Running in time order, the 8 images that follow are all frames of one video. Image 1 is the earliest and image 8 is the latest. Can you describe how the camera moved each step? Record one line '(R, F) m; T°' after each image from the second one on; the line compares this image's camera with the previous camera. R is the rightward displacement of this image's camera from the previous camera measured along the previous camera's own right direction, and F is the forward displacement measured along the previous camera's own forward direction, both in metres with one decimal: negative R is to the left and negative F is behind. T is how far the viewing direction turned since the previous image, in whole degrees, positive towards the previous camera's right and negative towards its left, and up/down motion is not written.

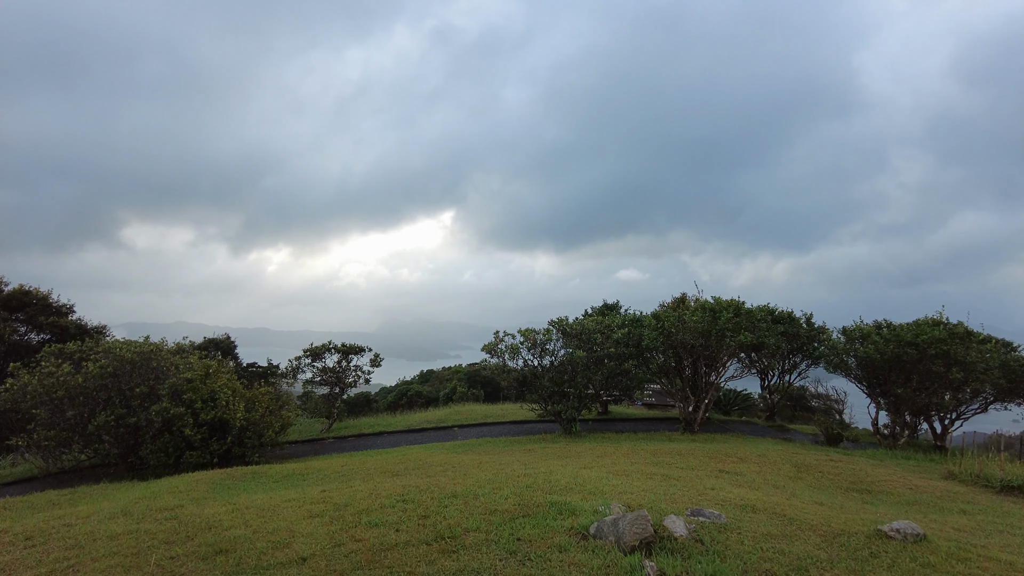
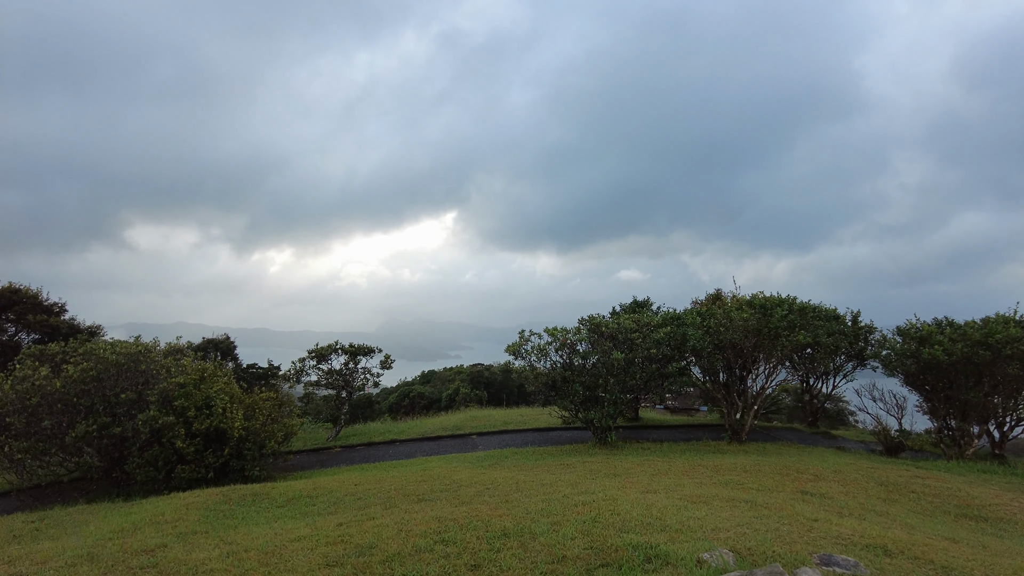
(-0.4, +1.0) m; 0°
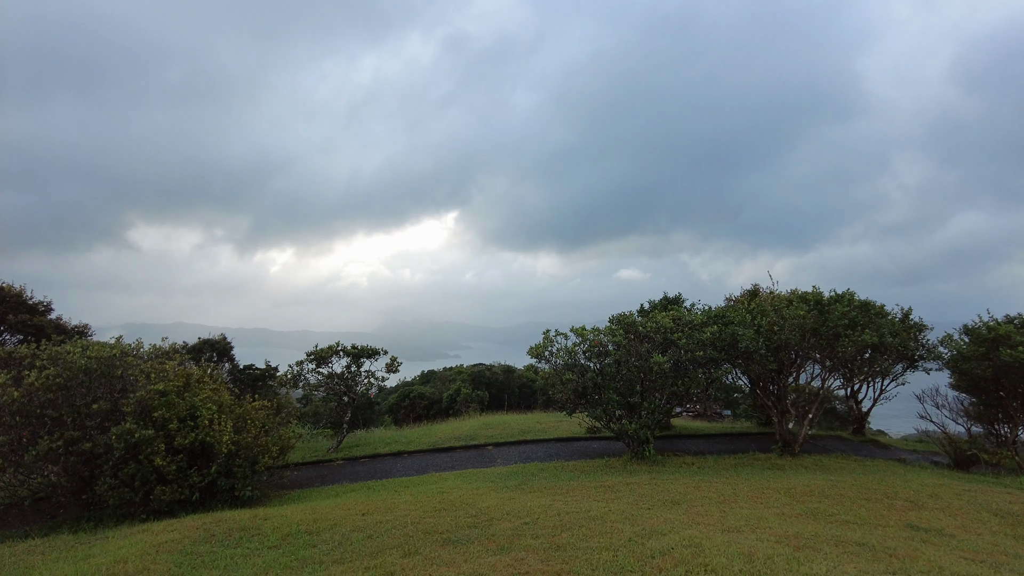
(-0.3, +1.1) m; 0°
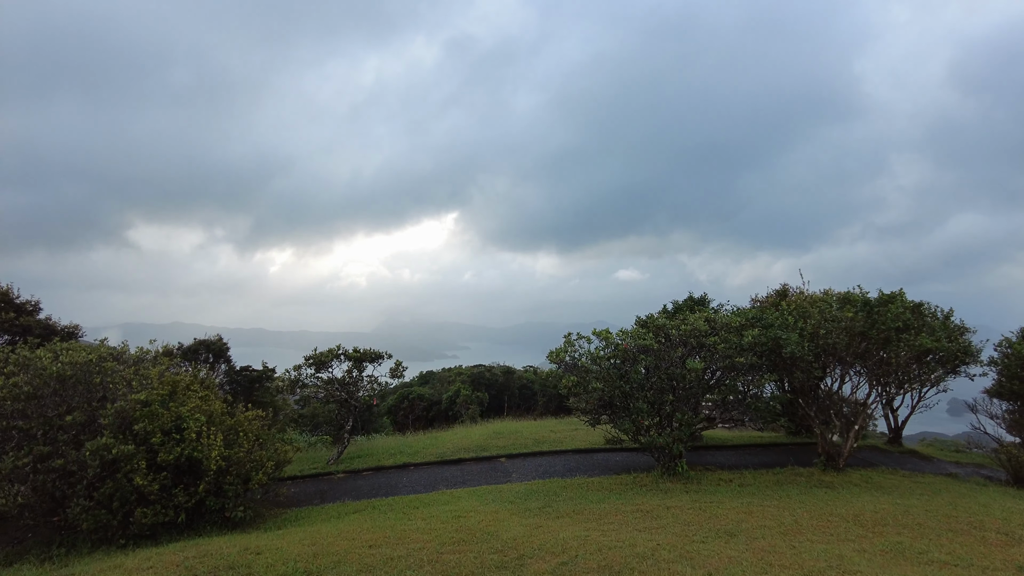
(-0.2, +0.7) m; 0°
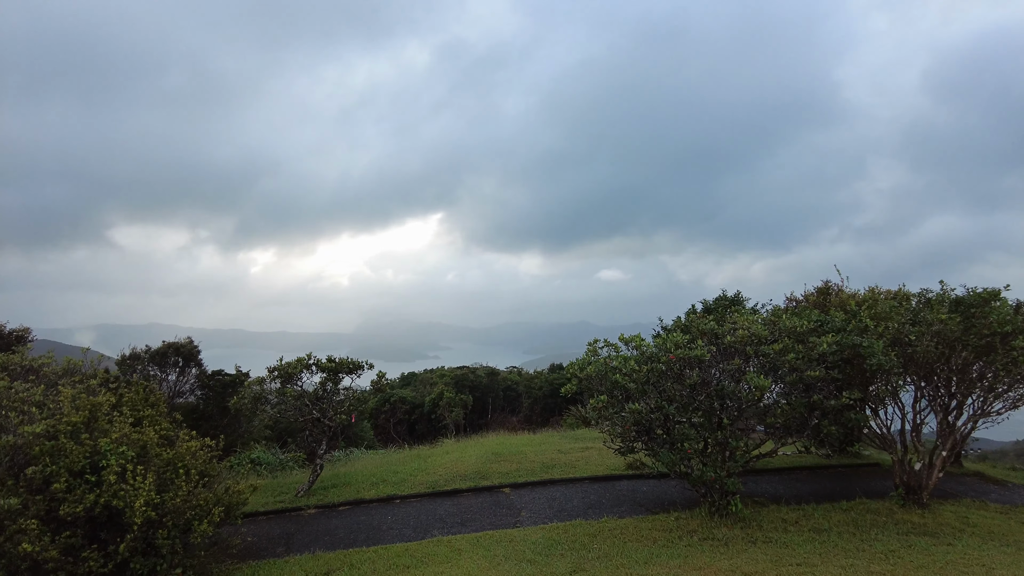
(-0.3, +1.5) m; +2°
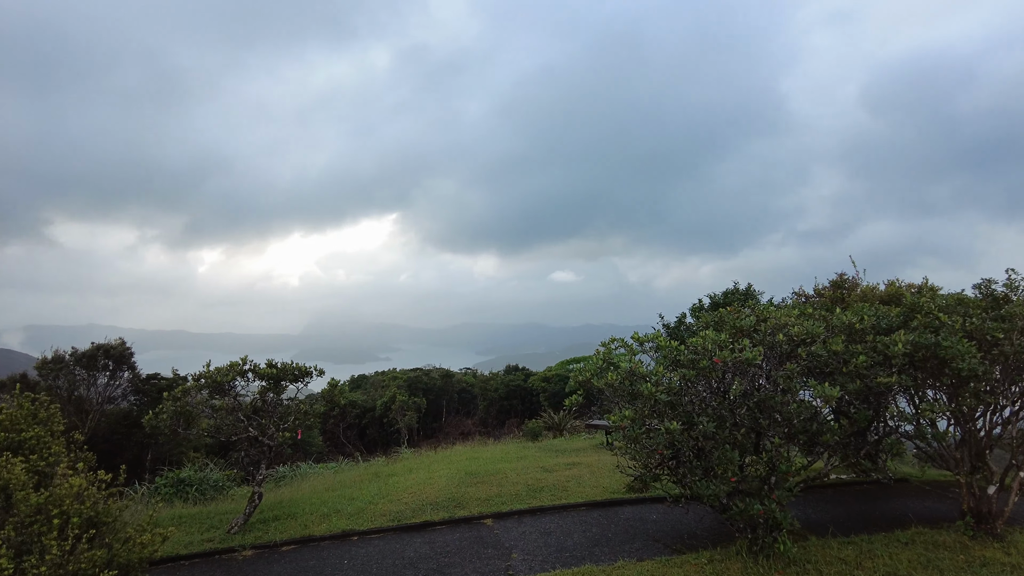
(-0.3, +1.4) m; +4°
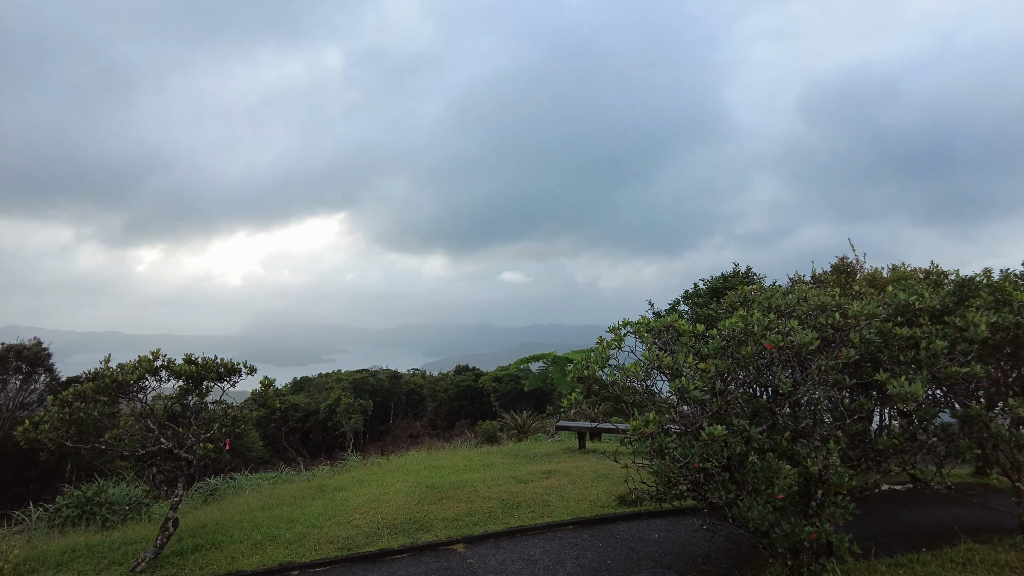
(-0.2, +1.1) m; +5°
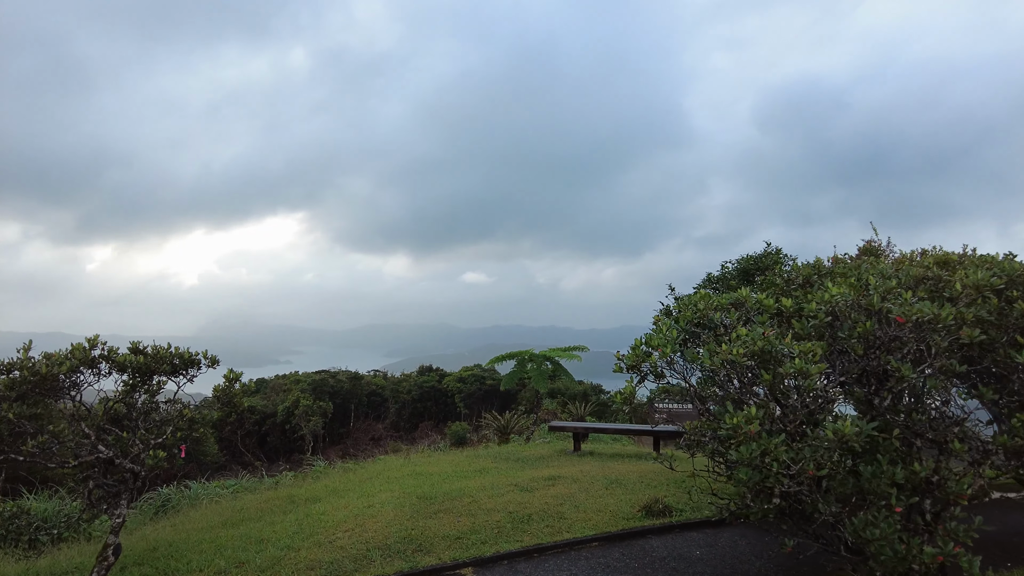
(-0.4, +0.9) m; +3°
